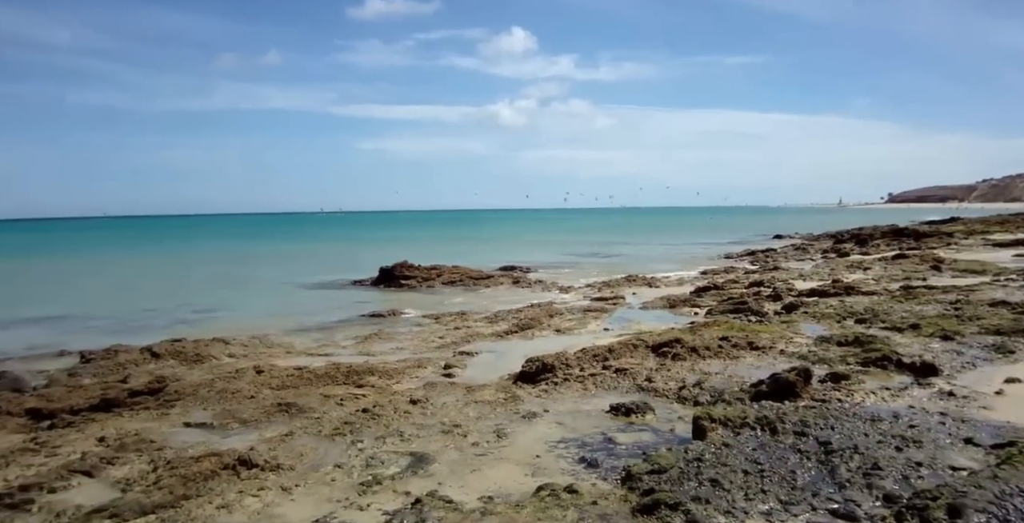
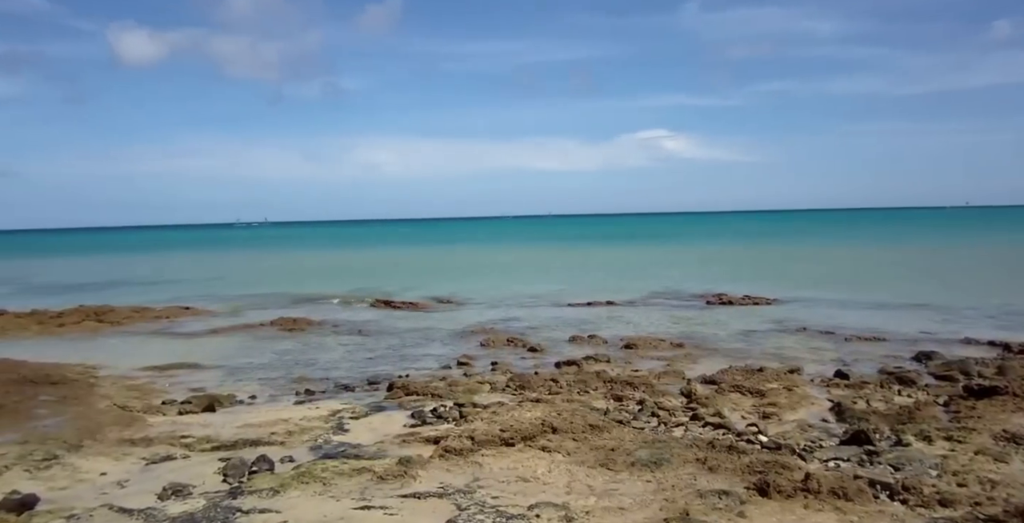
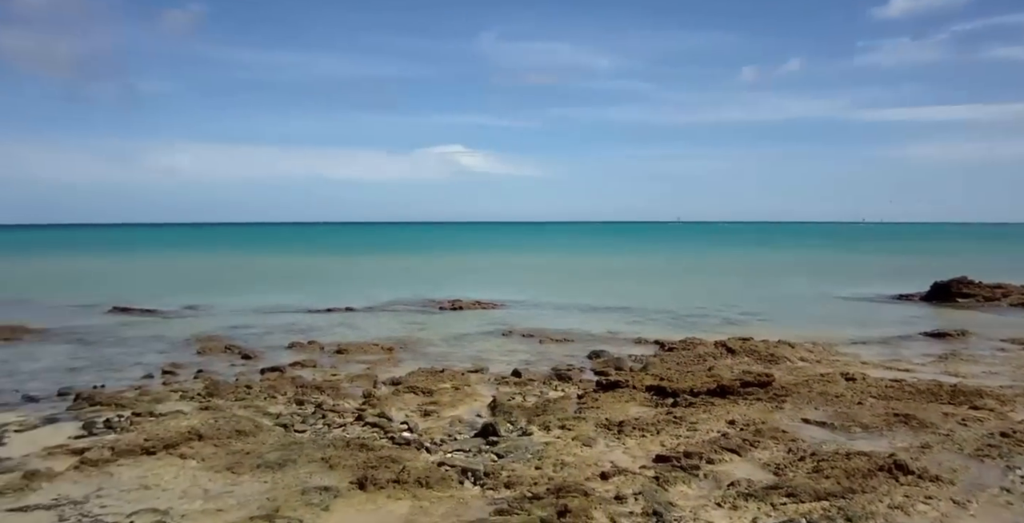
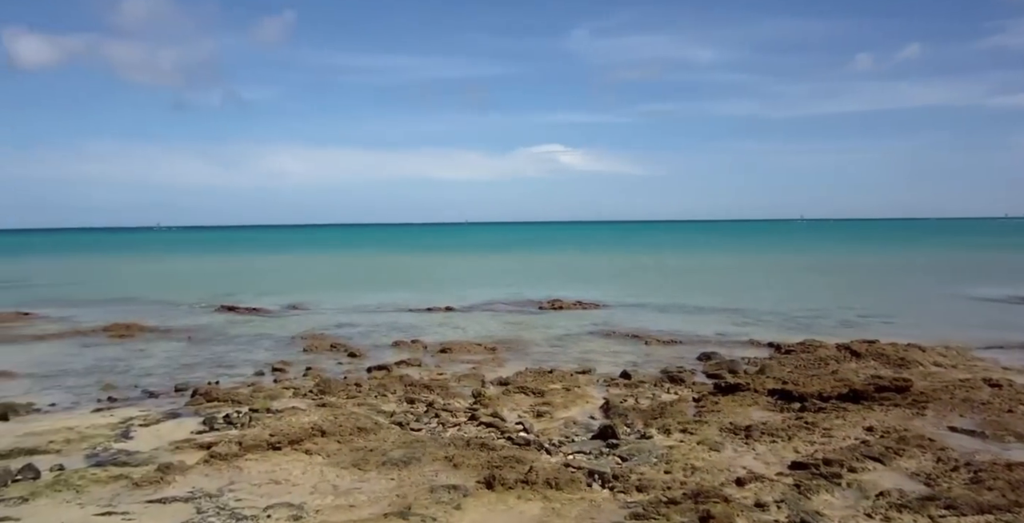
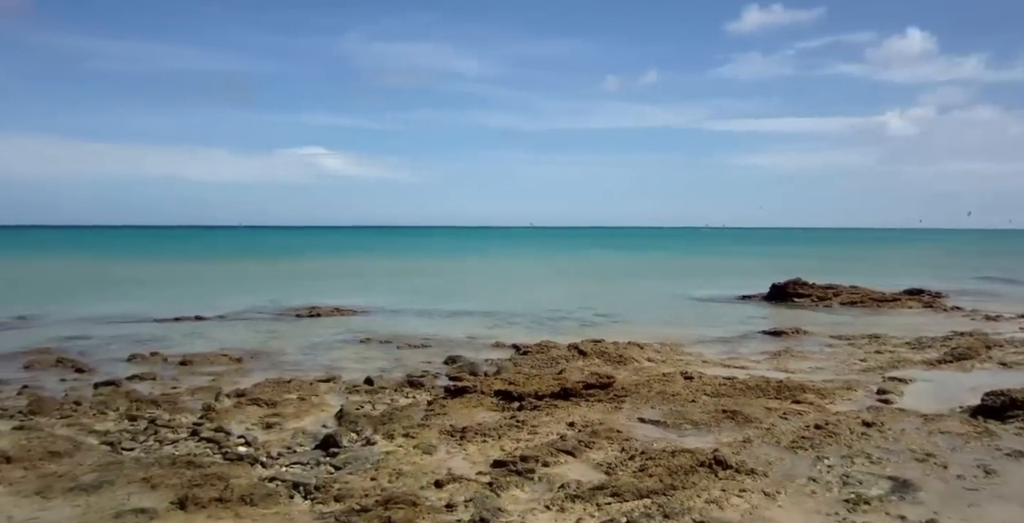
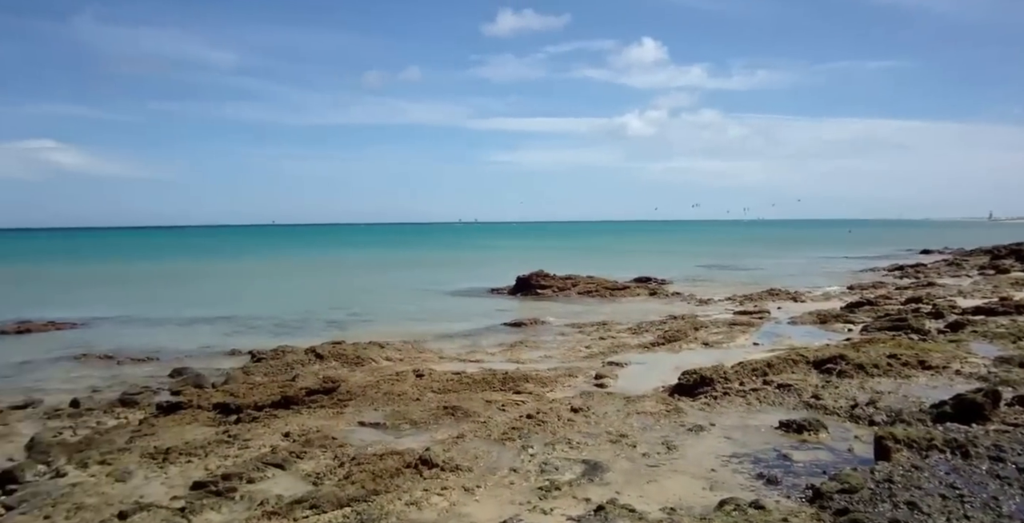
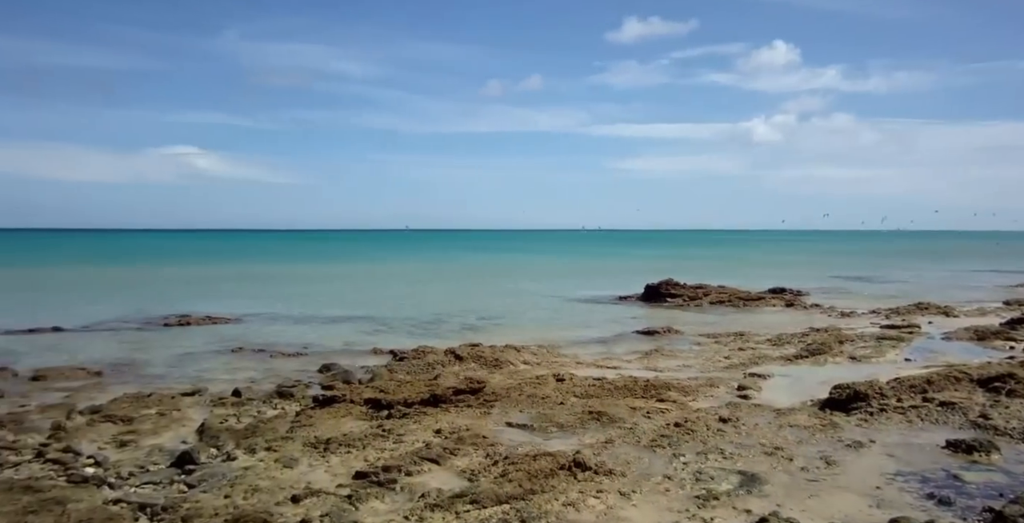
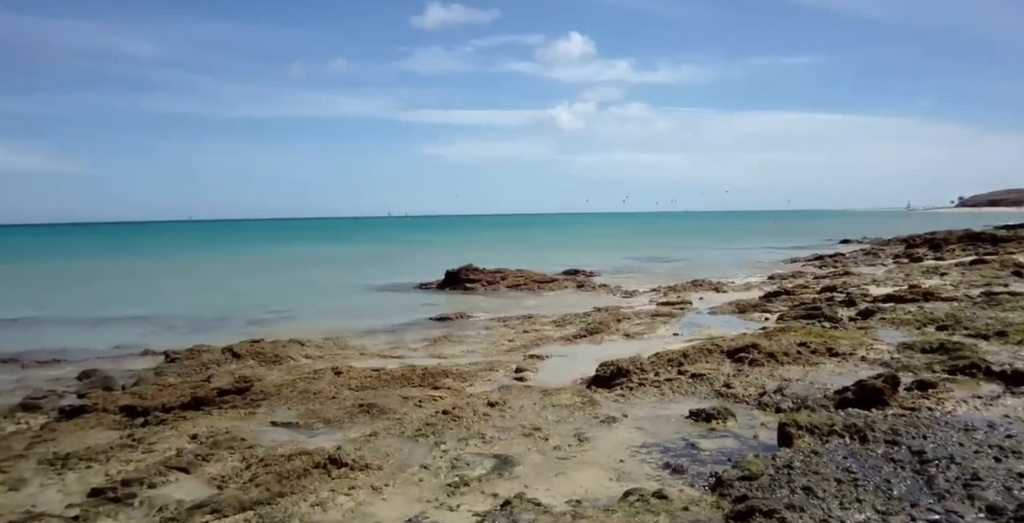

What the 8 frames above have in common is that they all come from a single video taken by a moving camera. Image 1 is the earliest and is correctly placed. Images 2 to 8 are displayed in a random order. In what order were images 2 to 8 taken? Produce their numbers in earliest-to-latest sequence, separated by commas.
8, 6, 7, 5, 3, 4, 2
